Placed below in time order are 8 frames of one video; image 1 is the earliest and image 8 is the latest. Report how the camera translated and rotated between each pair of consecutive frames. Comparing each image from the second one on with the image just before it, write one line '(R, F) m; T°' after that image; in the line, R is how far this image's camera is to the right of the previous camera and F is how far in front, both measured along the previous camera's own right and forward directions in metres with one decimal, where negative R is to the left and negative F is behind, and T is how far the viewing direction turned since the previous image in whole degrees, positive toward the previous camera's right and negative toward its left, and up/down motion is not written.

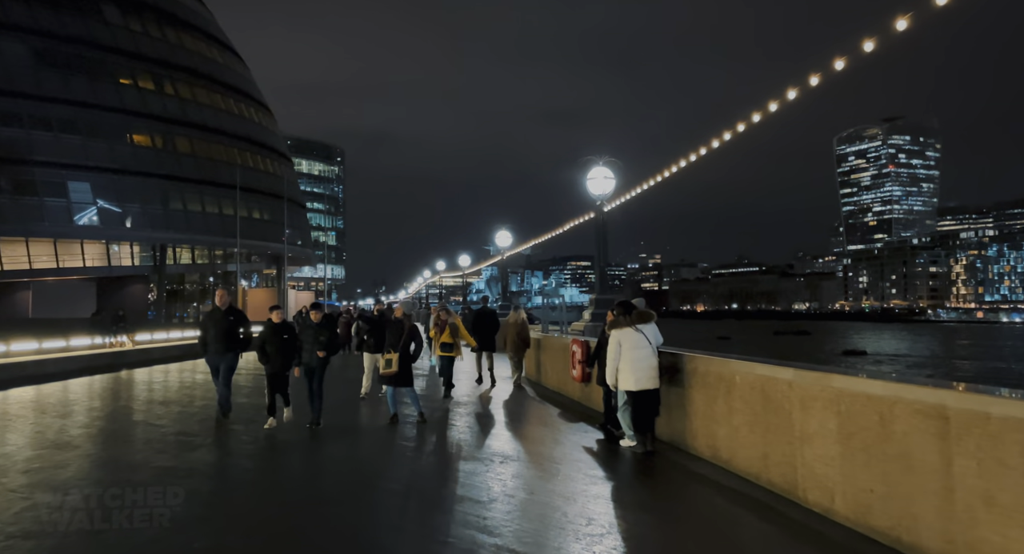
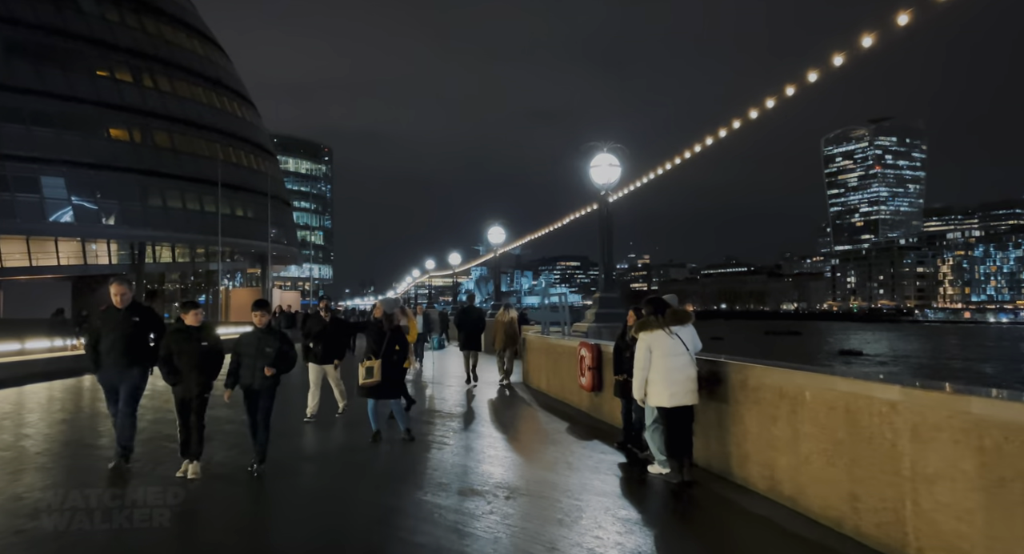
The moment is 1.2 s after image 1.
(-0.2, +1.3) m; +1°
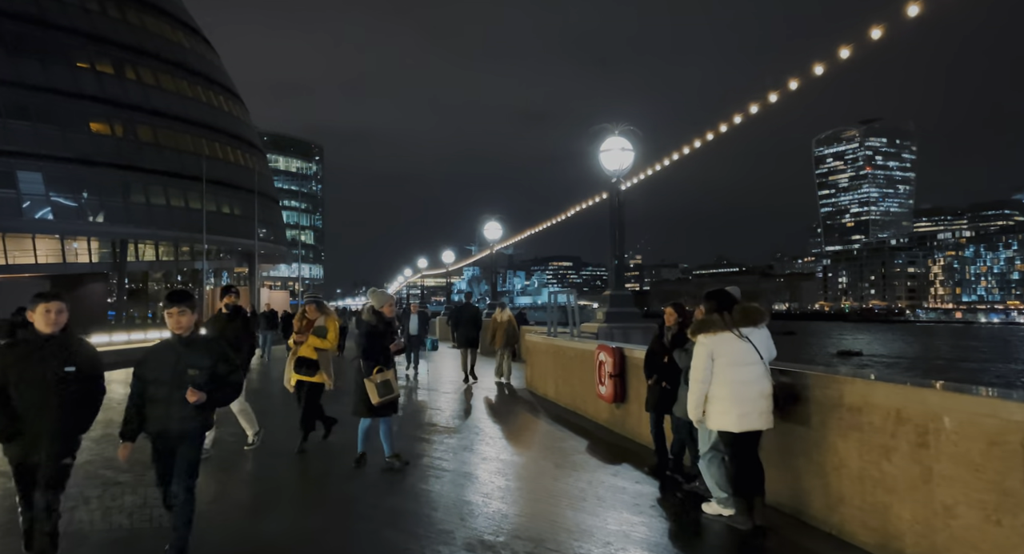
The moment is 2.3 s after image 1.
(-0.2, +1.3) m; +1°
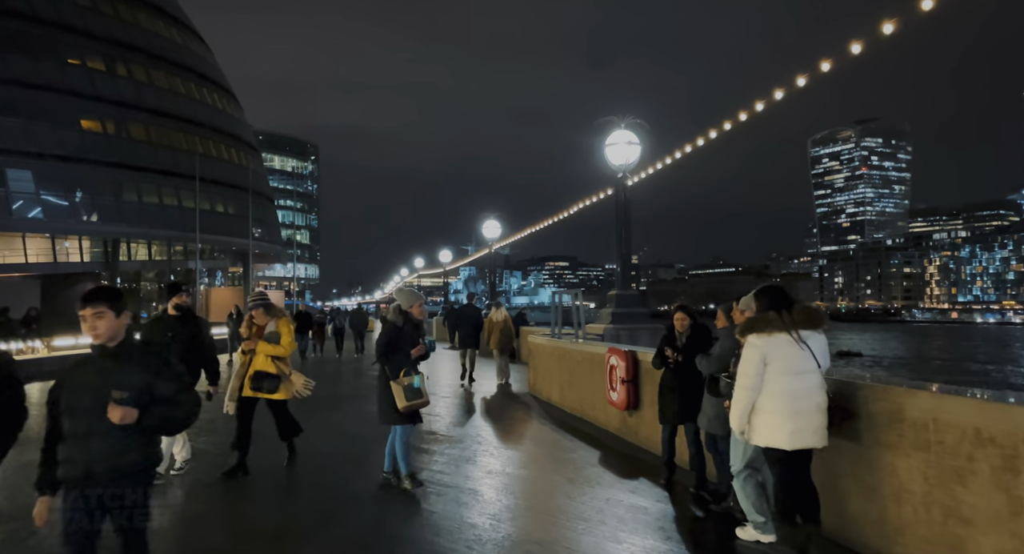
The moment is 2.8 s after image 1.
(-0.1, +0.5) m; 0°
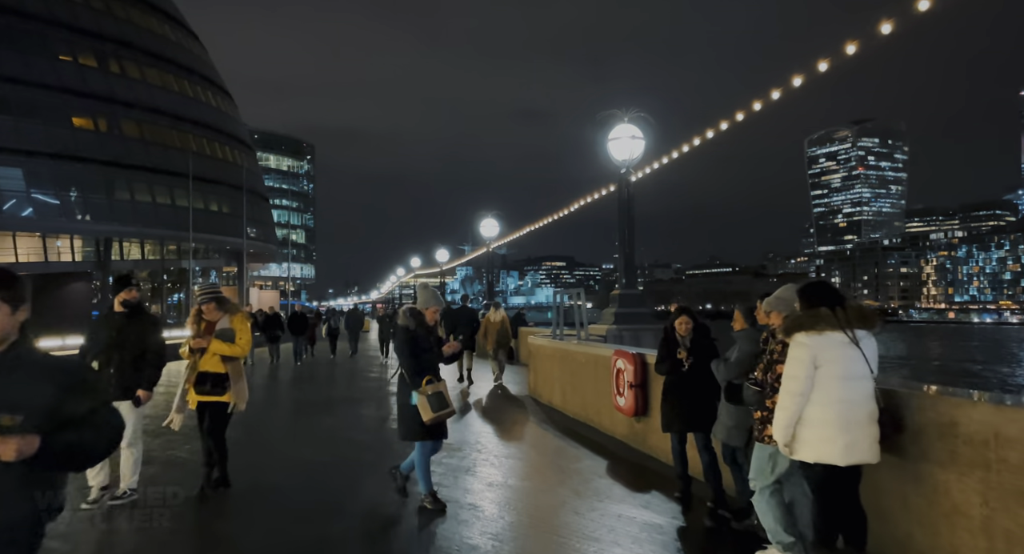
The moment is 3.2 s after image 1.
(0.0, +0.5) m; 0°
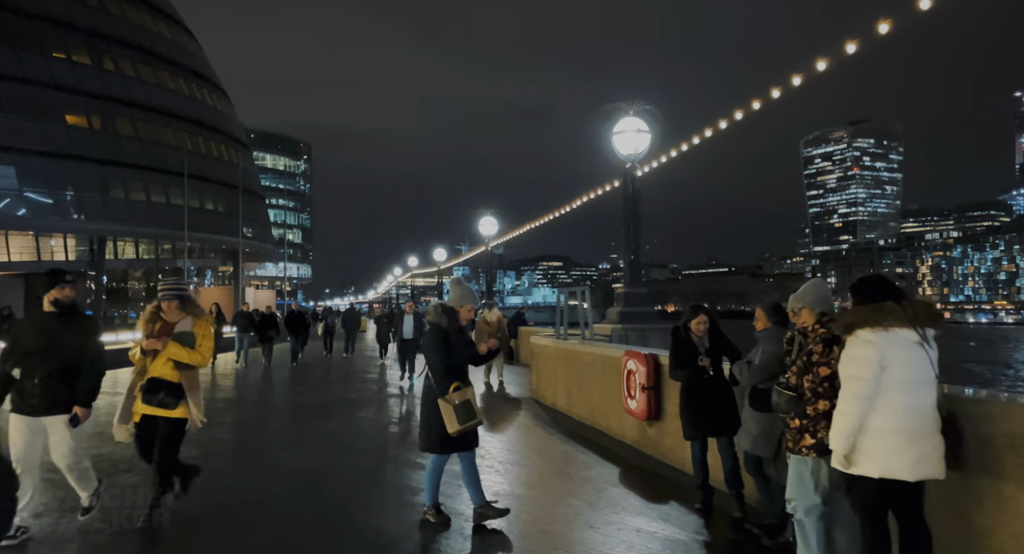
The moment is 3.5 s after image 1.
(-0.1, +0.3) m; 0°
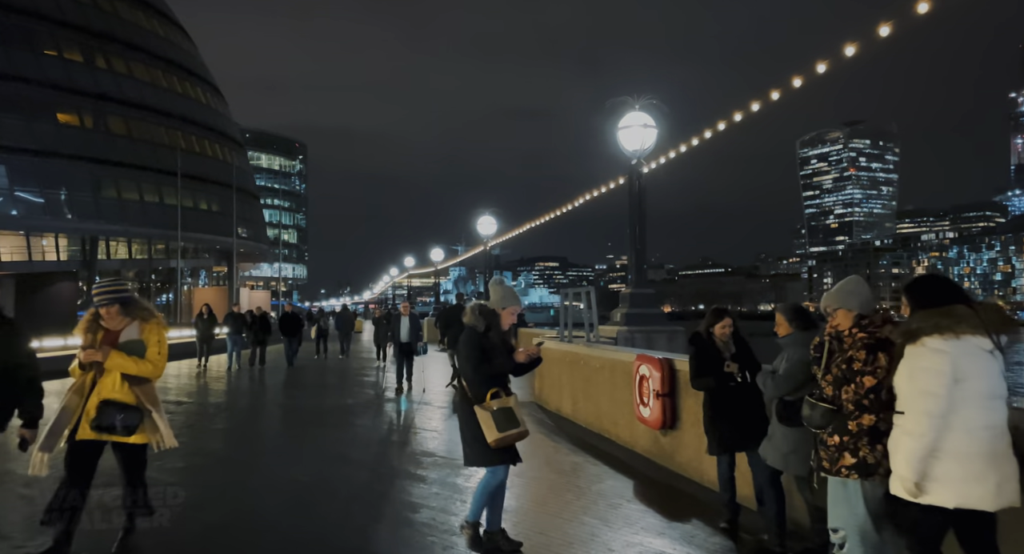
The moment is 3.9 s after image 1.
(-0.1, +0.4) m; 0°
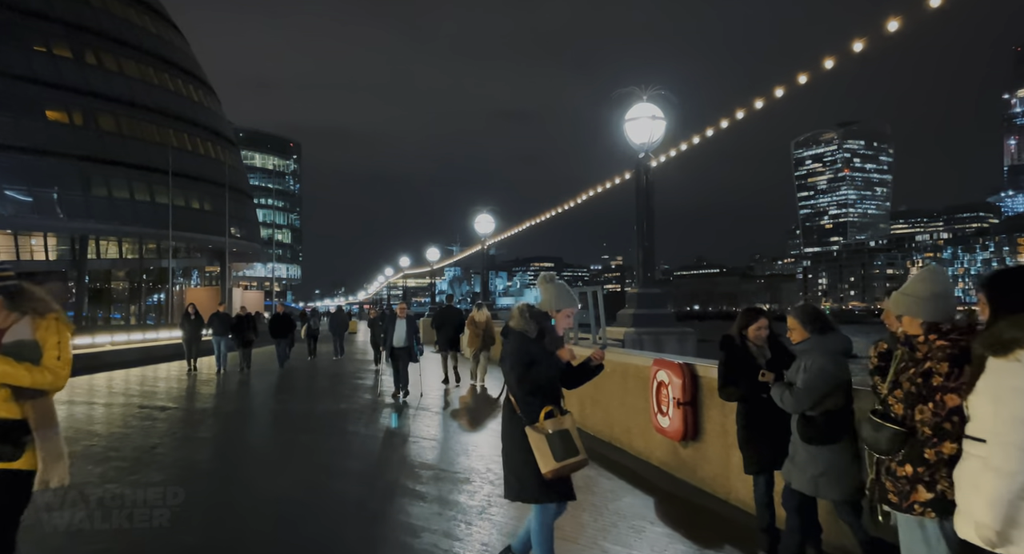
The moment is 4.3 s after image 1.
(-0.1, +0.5) m; 0°
